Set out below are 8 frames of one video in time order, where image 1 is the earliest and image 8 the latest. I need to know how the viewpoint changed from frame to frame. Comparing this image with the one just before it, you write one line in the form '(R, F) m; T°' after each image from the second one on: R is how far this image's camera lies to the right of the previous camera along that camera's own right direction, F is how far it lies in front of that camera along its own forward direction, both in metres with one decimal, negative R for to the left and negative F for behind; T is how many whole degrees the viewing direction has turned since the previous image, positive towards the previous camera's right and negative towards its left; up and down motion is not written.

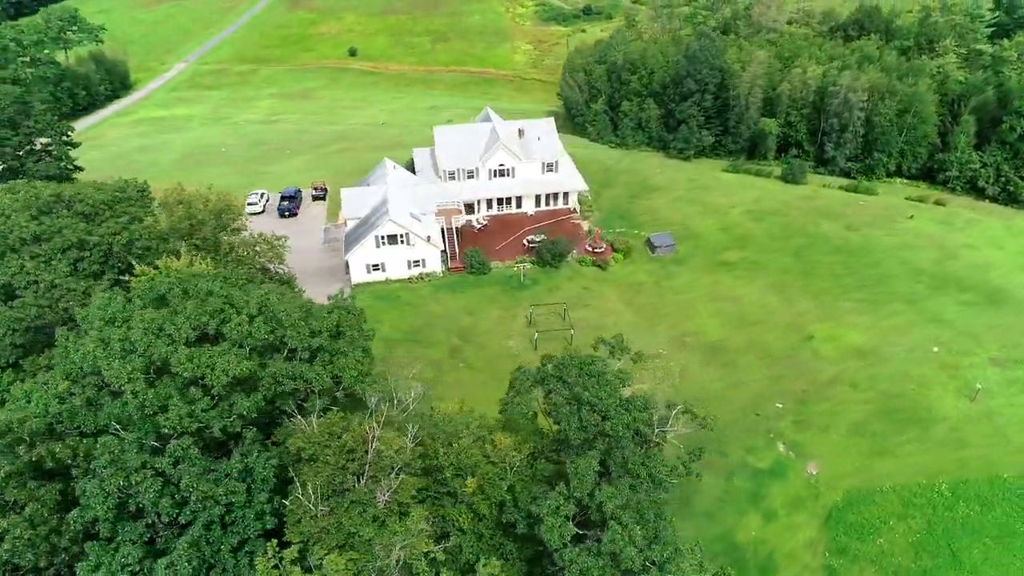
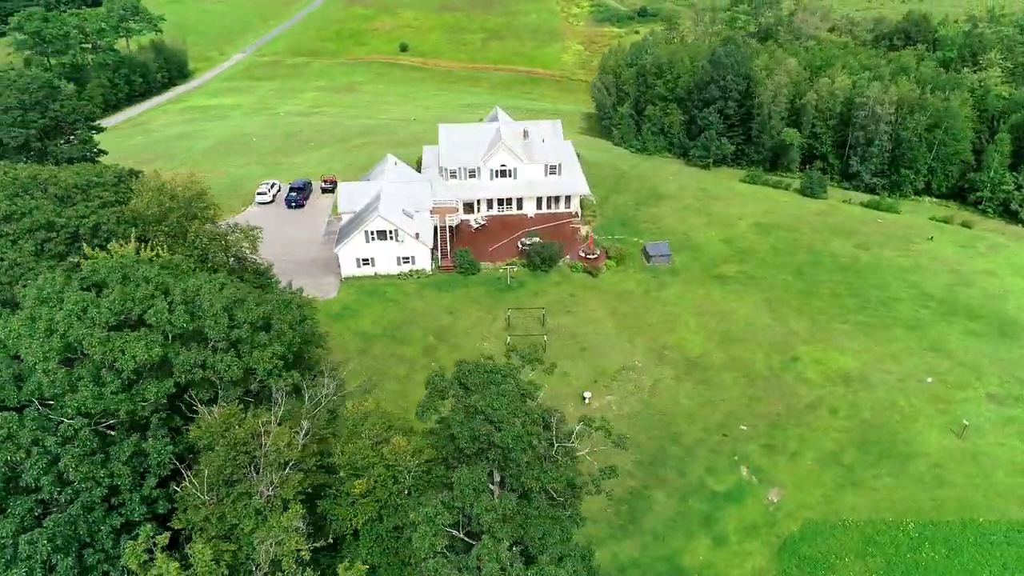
(+5.0, +0.5) m; -5°
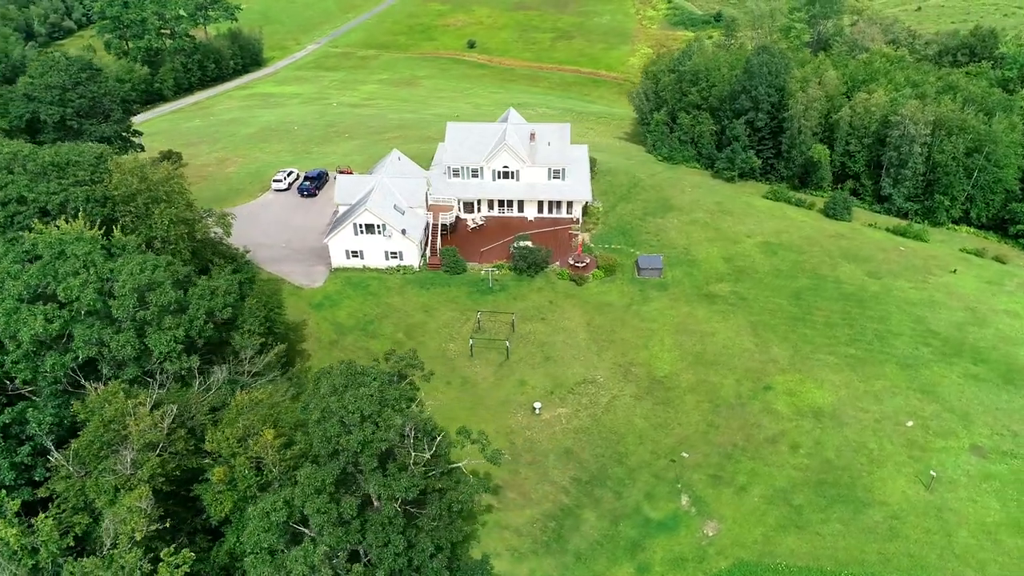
(+6.6, +0.8) m; -6°
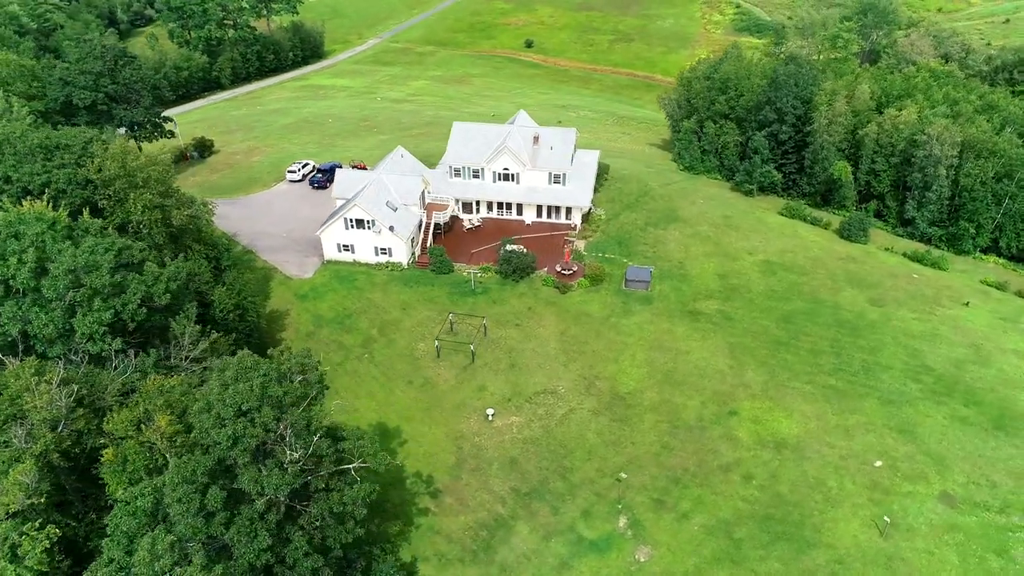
(+5.8, +0.7) m; -6°
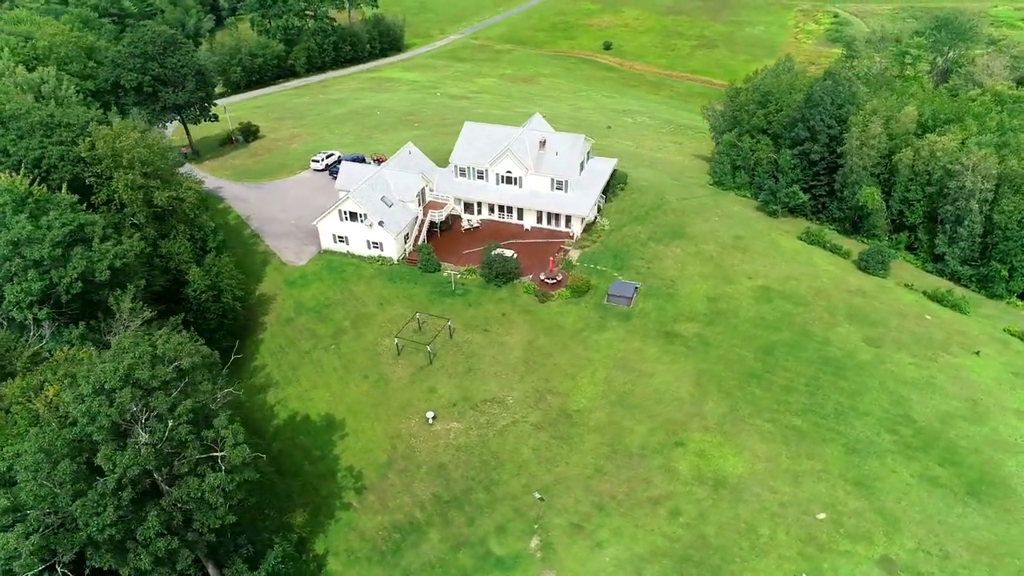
(+7.4, +1.0) m; -7°
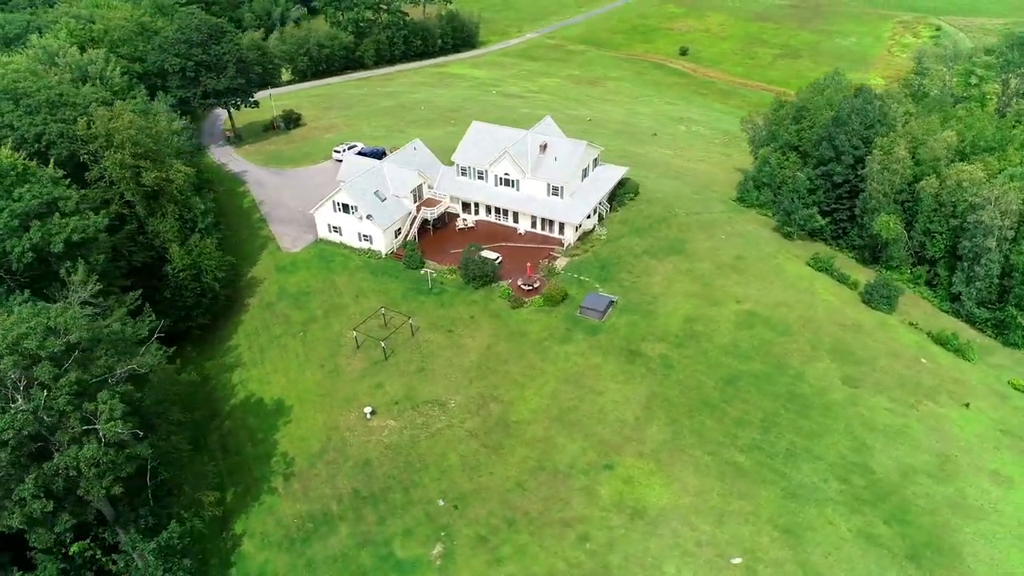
(+7.5, +1.0) m; -7°
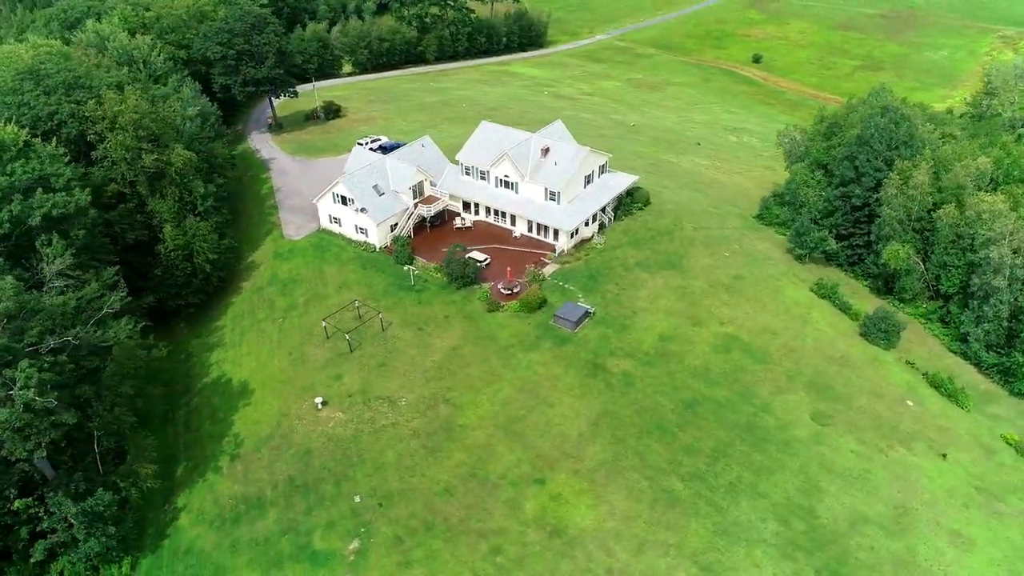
(+6.6, +0.8) m; -6°
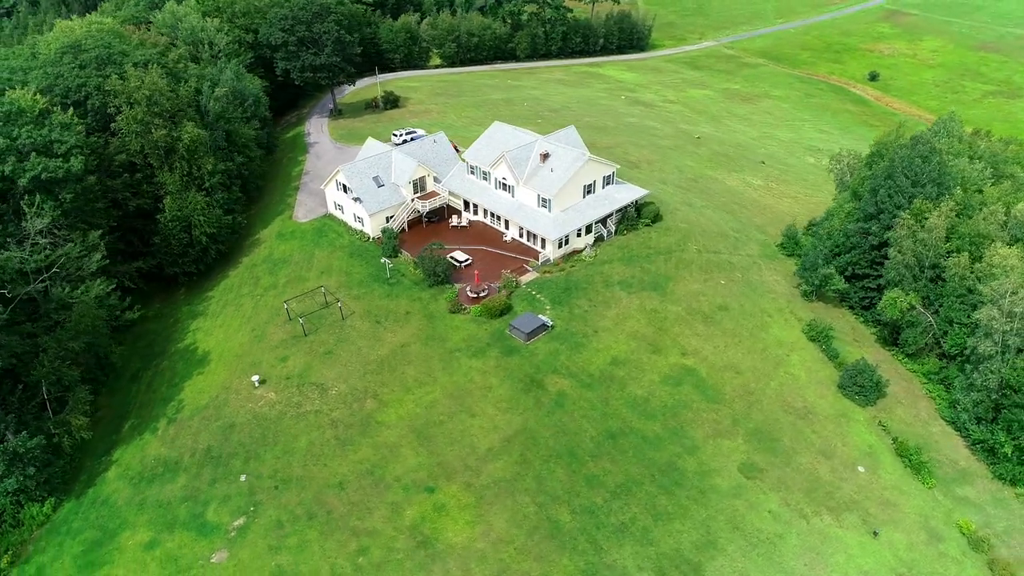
(+9.8, +1.6) m; -10°
